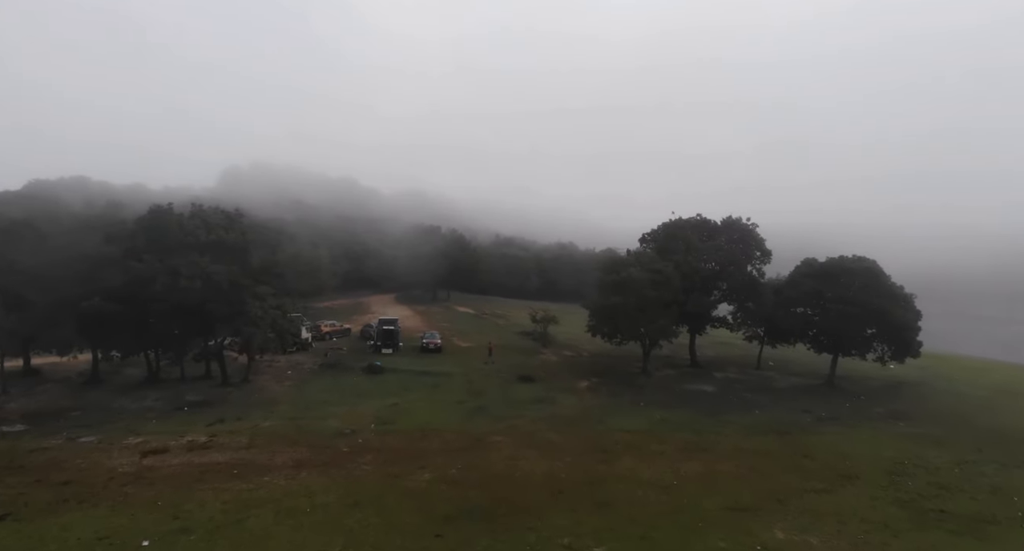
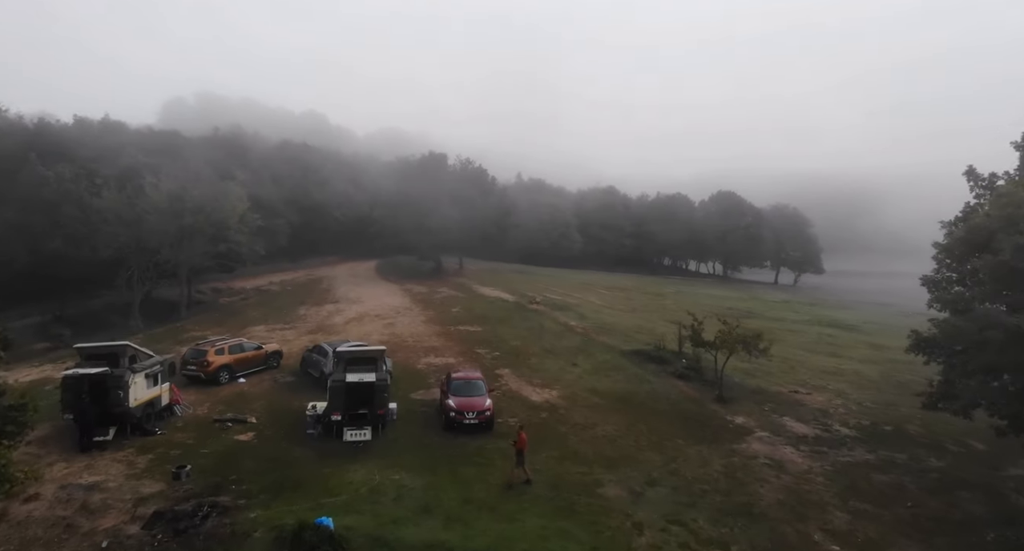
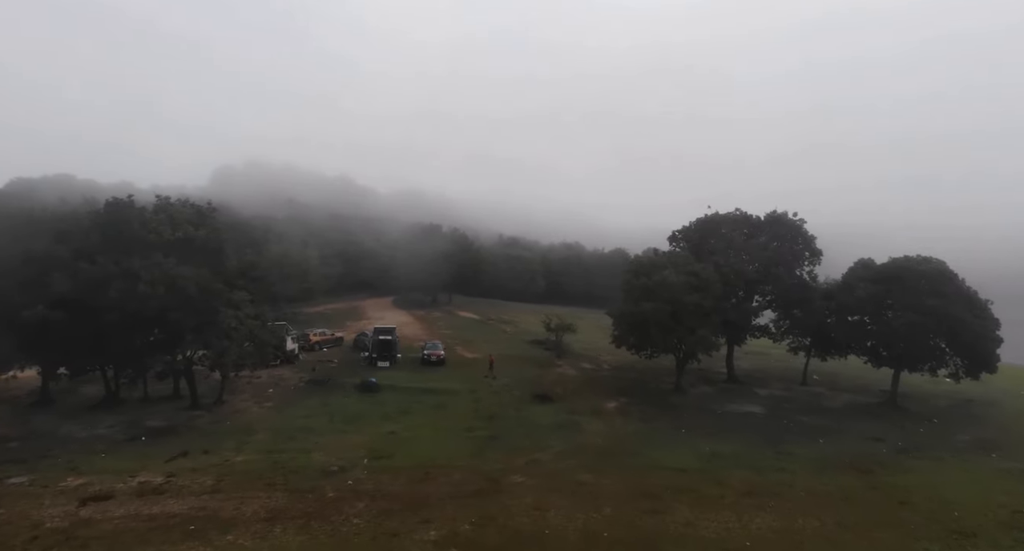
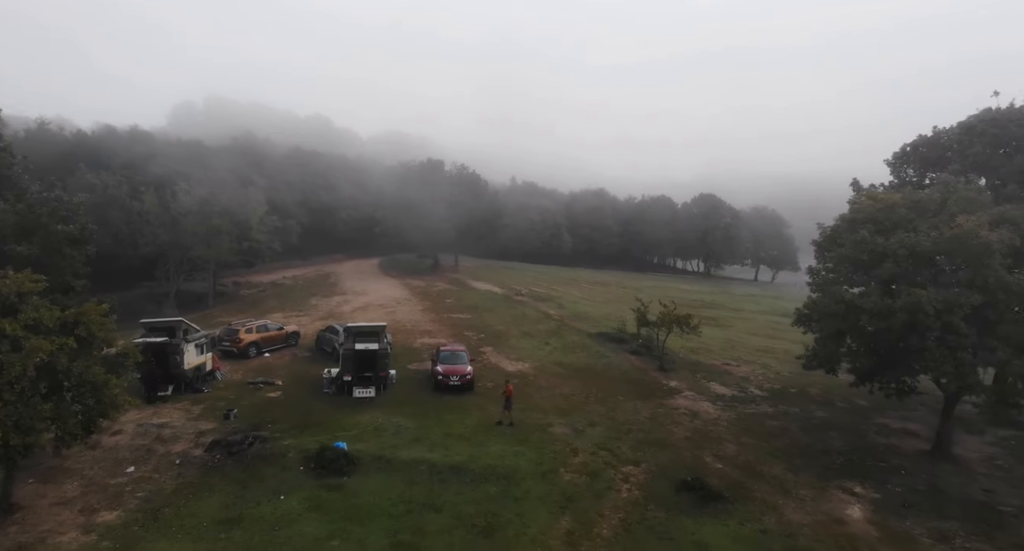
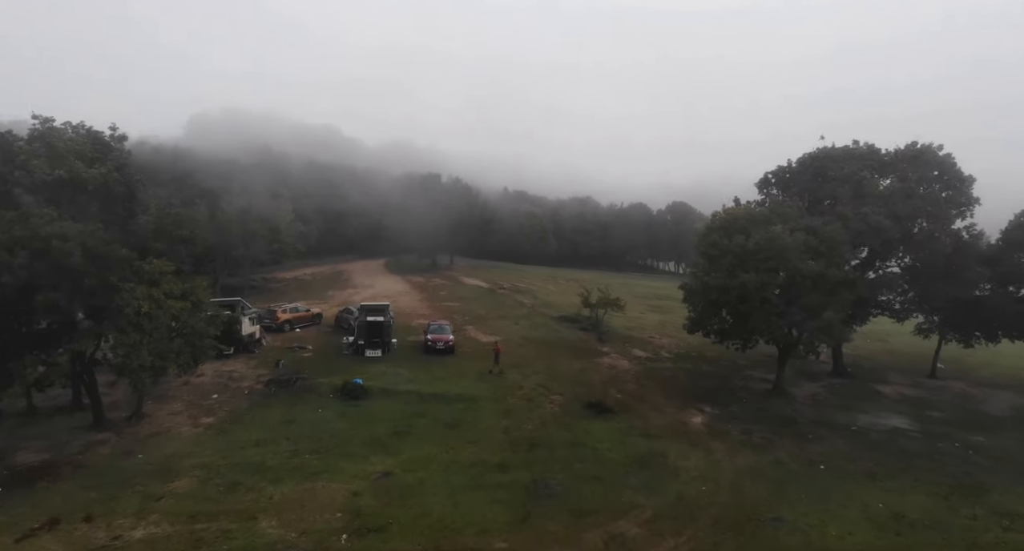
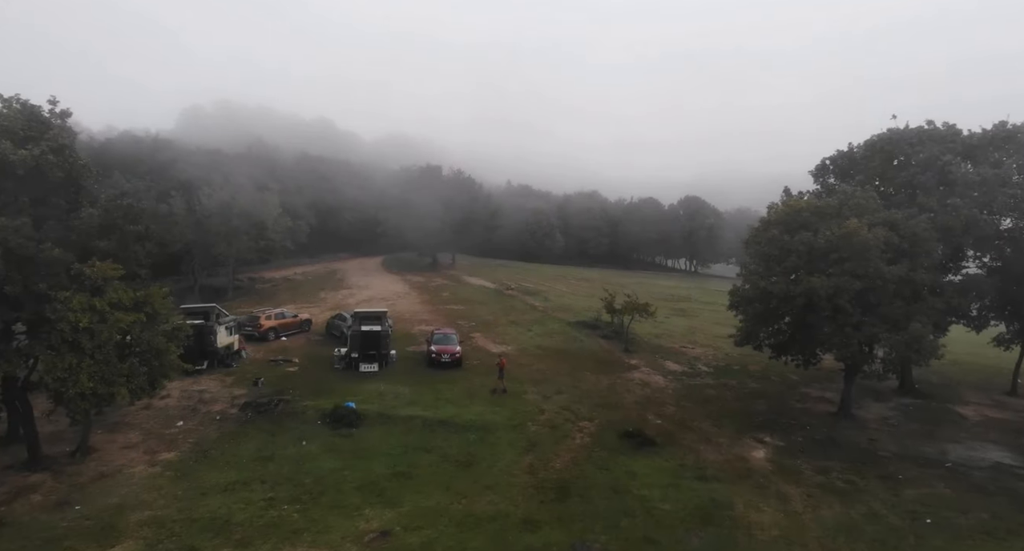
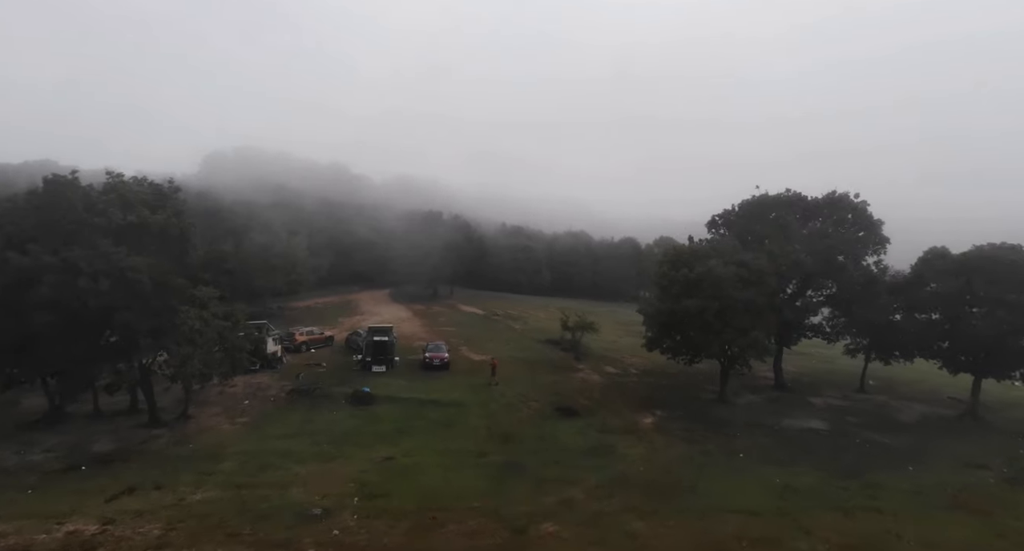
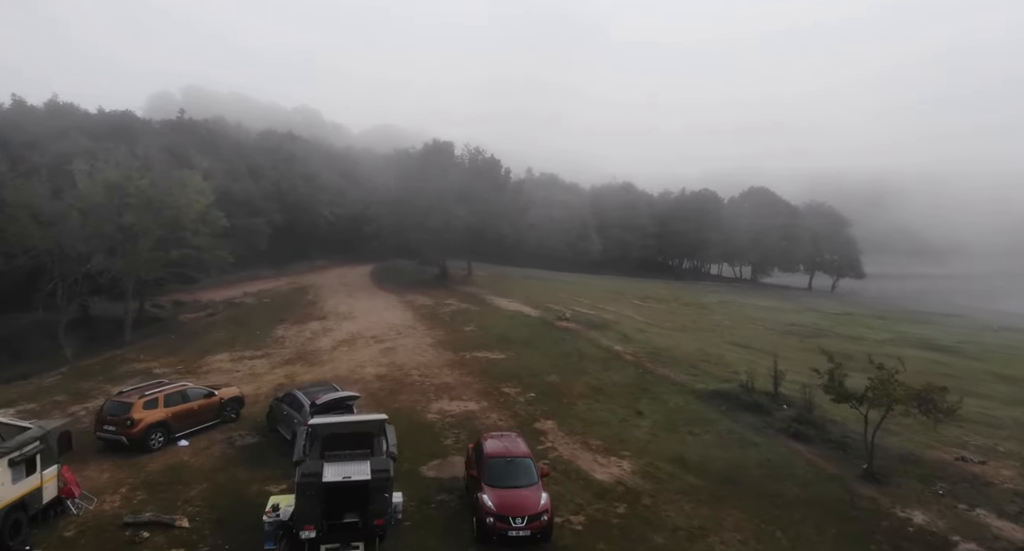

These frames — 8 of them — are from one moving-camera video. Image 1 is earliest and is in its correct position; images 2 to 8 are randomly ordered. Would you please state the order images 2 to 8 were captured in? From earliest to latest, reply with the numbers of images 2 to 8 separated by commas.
3, 7, 5, 6, 4, 2, 8
